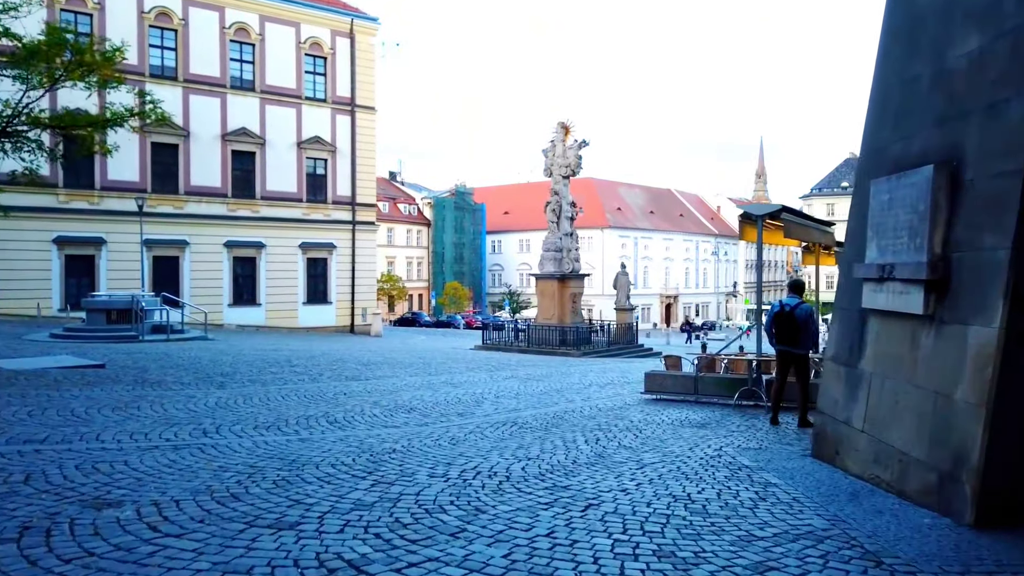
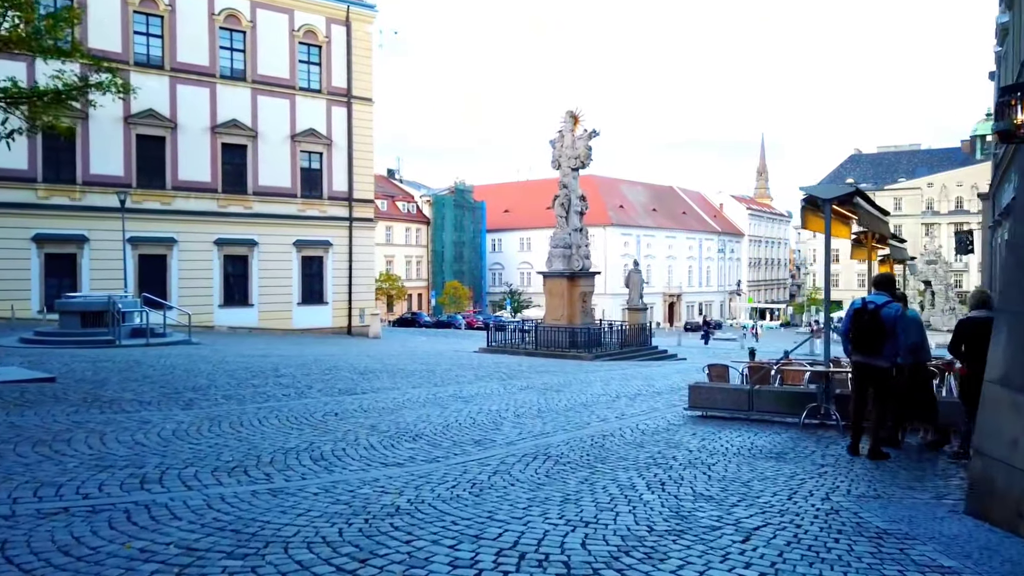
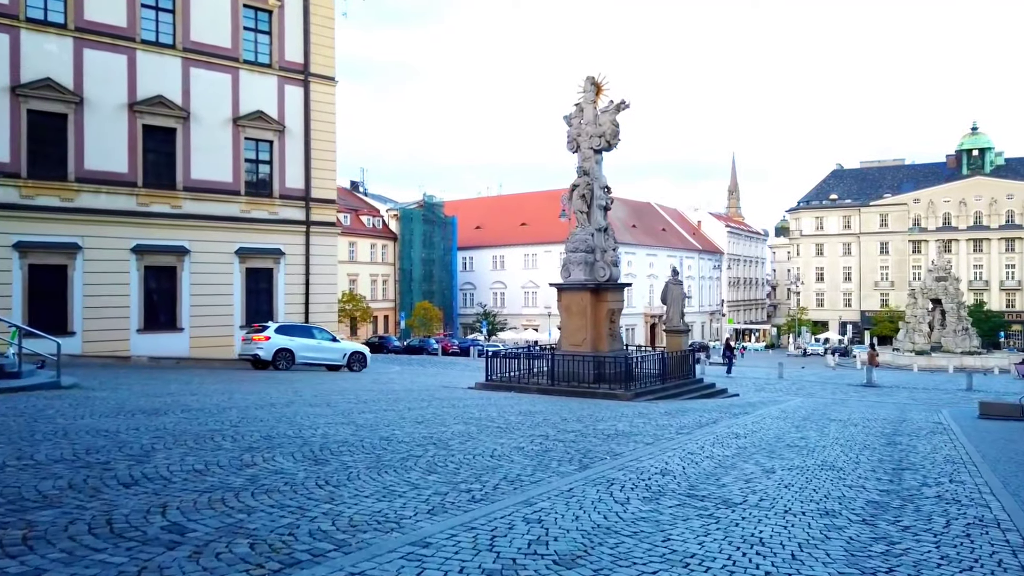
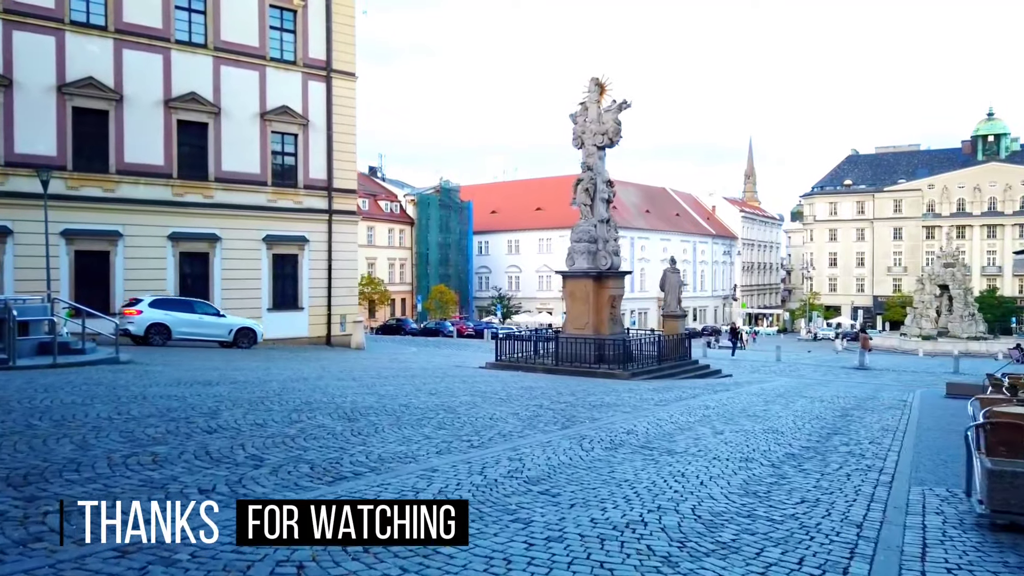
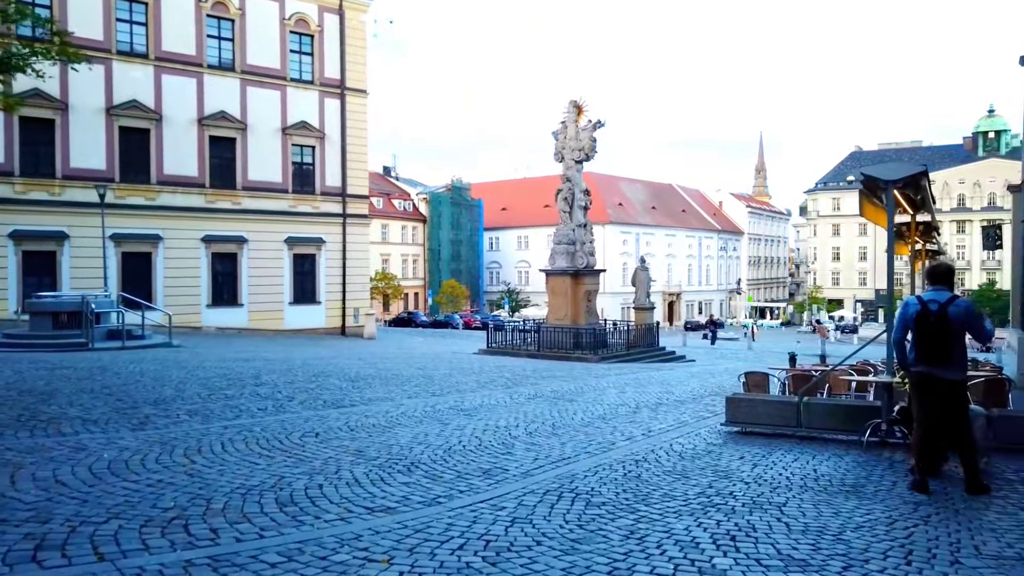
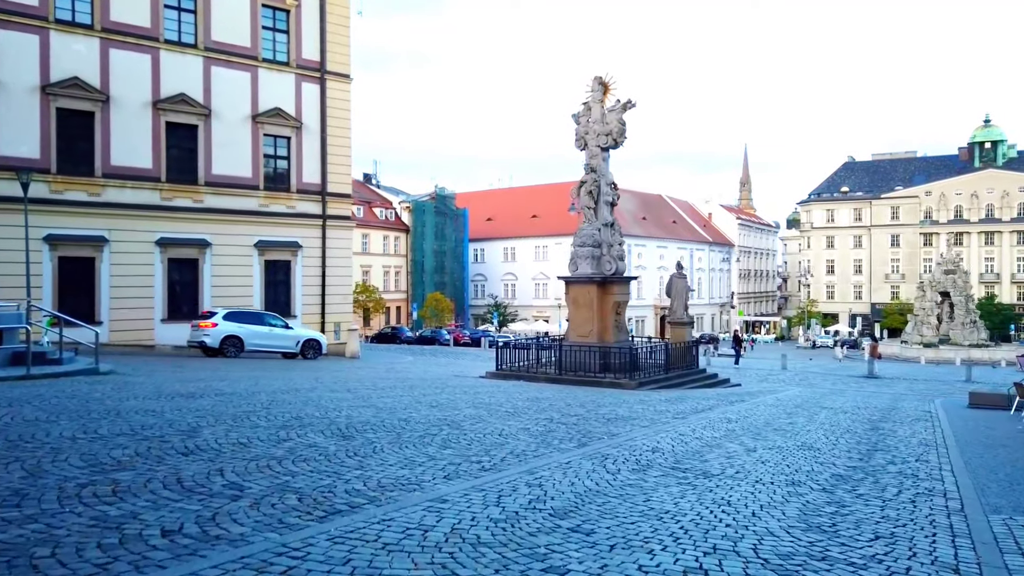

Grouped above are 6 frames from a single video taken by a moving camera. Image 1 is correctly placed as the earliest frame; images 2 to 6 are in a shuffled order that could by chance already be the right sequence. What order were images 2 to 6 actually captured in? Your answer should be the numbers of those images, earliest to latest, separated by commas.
2, 5, 4, 6, 3
